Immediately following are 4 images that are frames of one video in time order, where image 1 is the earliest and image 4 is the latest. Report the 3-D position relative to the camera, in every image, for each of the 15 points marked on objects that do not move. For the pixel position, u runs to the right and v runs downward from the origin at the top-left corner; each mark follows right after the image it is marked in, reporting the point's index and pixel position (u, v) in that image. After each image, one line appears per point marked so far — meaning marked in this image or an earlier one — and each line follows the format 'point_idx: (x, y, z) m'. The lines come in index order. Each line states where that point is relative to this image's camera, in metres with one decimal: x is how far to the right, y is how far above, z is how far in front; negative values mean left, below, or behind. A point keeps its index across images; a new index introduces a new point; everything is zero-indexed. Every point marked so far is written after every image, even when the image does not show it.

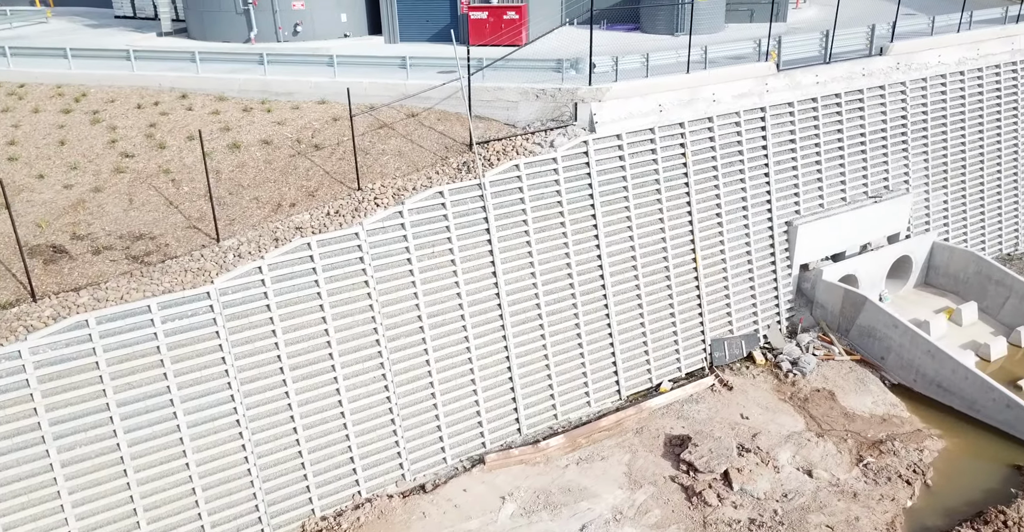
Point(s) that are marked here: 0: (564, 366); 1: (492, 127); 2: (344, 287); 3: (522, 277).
0: (+1.2, -2.3, +19.1) m
1: (-0.4, +3.2, +19.4) m
2: (-3.2, -0.4, +15.9) m
3: (+0.2, -0.3, +18.2) m
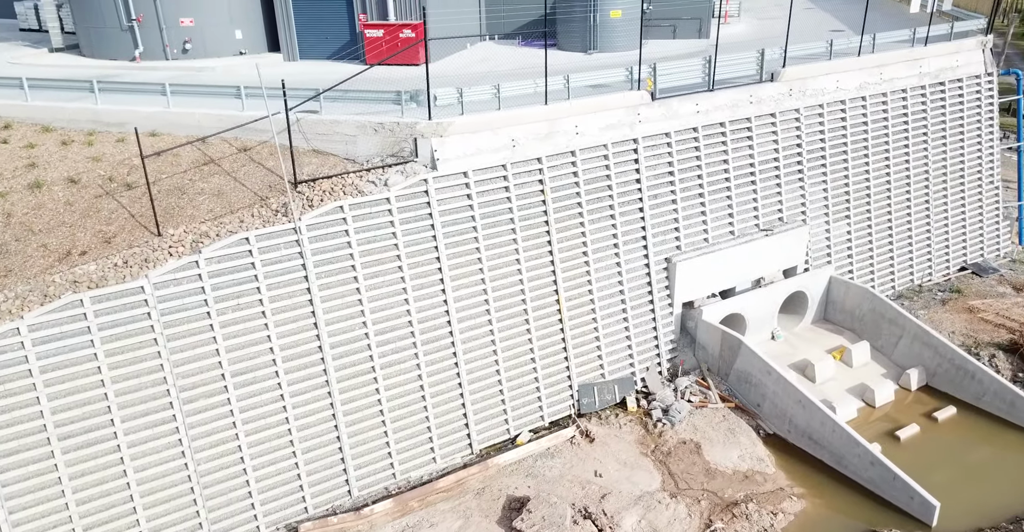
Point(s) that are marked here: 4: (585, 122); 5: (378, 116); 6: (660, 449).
0: (-2.3, -3.3, +17.8) m
1: (-3.9, +2.2, +18.0) m
2: (-6.7, -1.4, +14.5) m
3: (-3.3, -1.3, +16.9) m
4: (+1.7, +3.5, +19.9) m
5: (-3.0, +3.3, +18.3) m
6: (+3.4, -4.2, +19.0) m
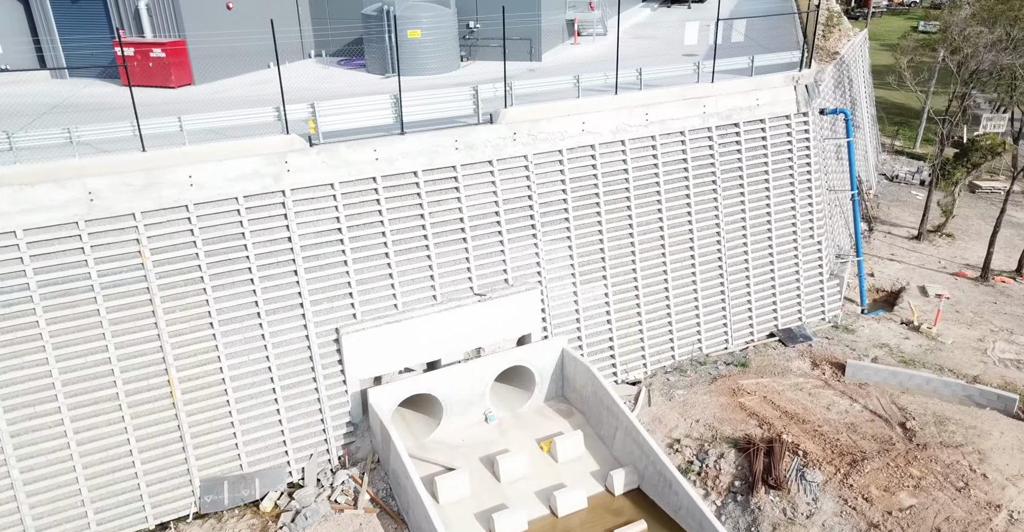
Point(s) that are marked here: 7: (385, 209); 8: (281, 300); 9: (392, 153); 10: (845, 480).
0: (-10.6, -4.7, +14.8) m
1: (-12.0, +0.9, +15.2) m
2: (-15.0, -2.6, +11.7) m
3: (-11.5, -2.6, +14.0) m
4: (-6.2, +1.9, +16.9) m
5: (-11.0, +1.9, +15.4) m
6: (-4.9, -5.7, +15.8) m
7: (-2.9, +1.3, +18.9) m
8: (-5.0, -0.7, +18.0) m
9: (-2.7, +2.6, +18.9) m
10: (+7.0, -4.5, +17.6) m
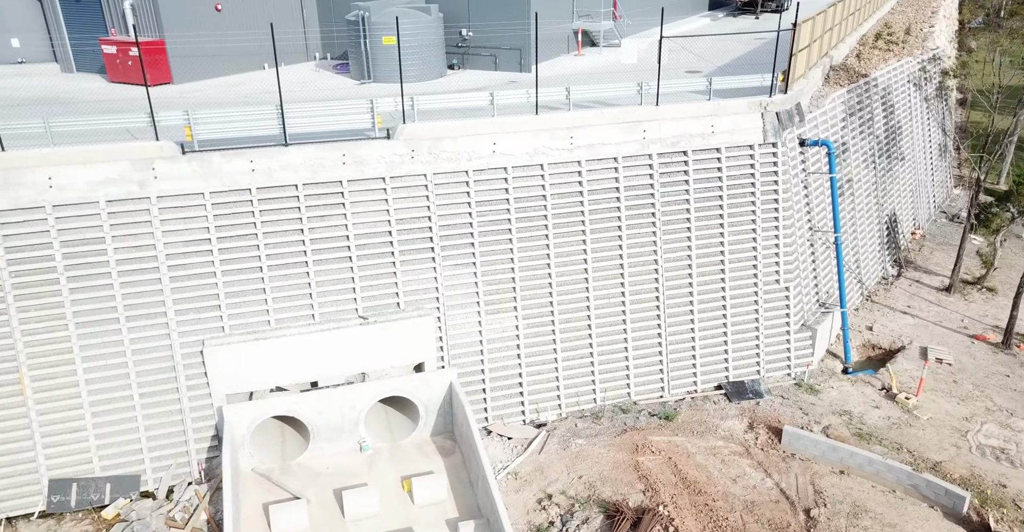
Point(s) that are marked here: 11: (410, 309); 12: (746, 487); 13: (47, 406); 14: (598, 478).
0: (-14.3, -4.3, +15.7) m
1: (-15.1, +1.3, +16.2) m
2: (-18.9, -1.9, +13.3) m
3: (-15.1, -2.2, +15.0) m
4: (-9.1, +1.9, +16.9) m
5: (-14.0, +2.2, +16.3) m
6: (-8.6, -5.9, +15.7) m
7: (-5.5, +1.0, +18.4) m
8: (-7.9, -0.8, +17.8) m
9: (-5.3, +2.2, +18.3) m
10: (+3.5, -5.6, +15.4) m
11: (-2.4, -1.0, +19.7) m
12: (+5.1, -4.8, +18.0) m
13: (-9.7, -2.9, +17.5) m
14: (+2.0, -4.6, +18.4) m
